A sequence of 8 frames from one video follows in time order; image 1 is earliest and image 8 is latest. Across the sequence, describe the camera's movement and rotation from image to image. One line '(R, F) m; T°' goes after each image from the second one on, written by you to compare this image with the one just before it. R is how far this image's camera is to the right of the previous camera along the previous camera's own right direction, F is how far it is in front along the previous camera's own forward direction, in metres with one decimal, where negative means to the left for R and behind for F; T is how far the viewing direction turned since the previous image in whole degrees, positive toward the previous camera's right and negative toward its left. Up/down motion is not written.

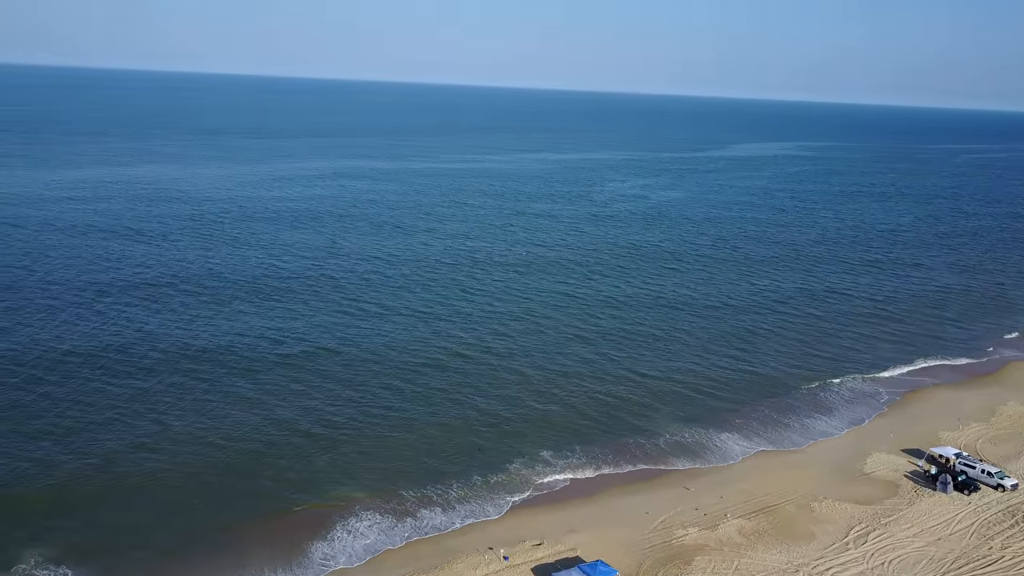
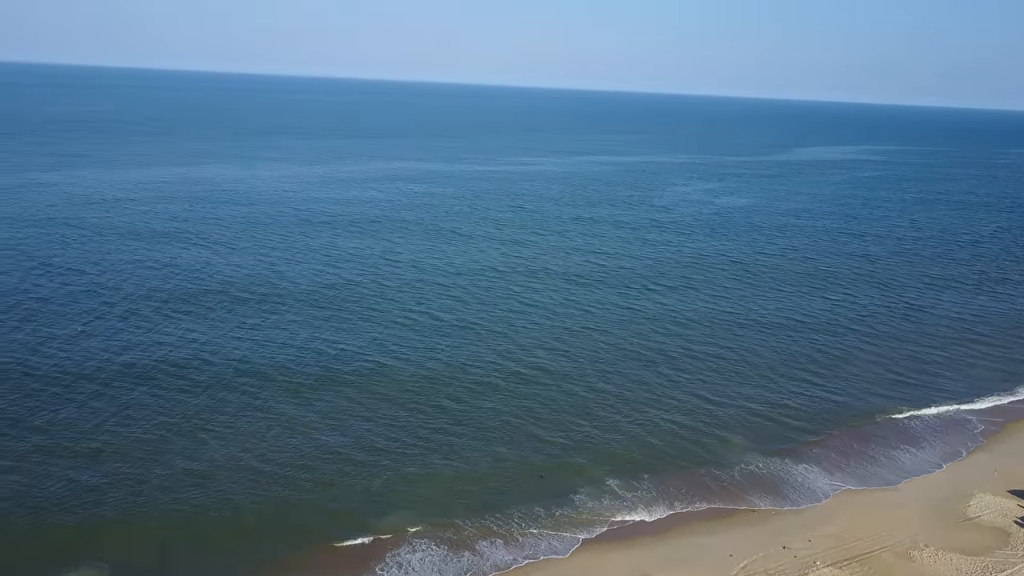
(-0.5, +2.3) m; -3°
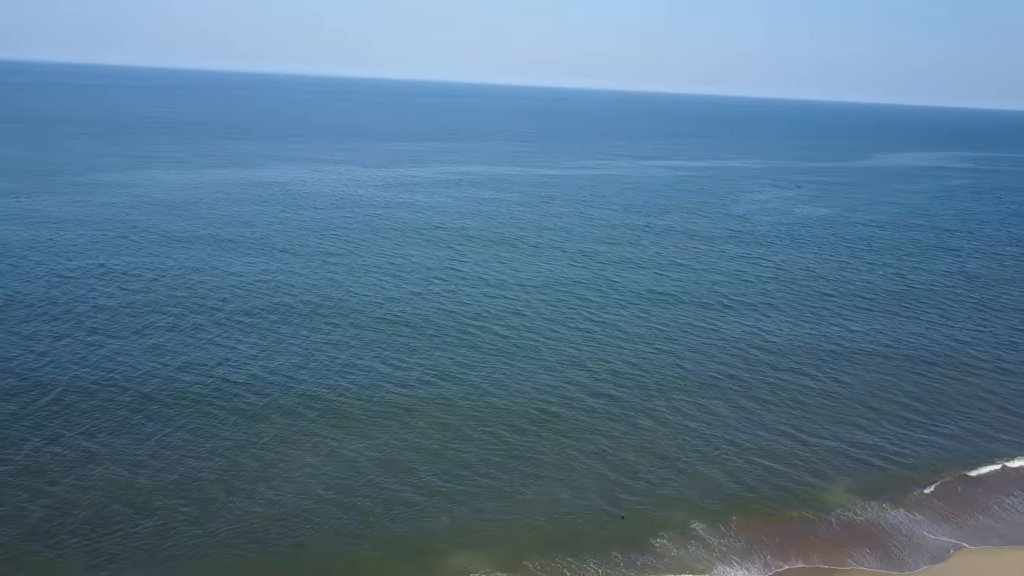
(-0.3, +2.9) m; -4°
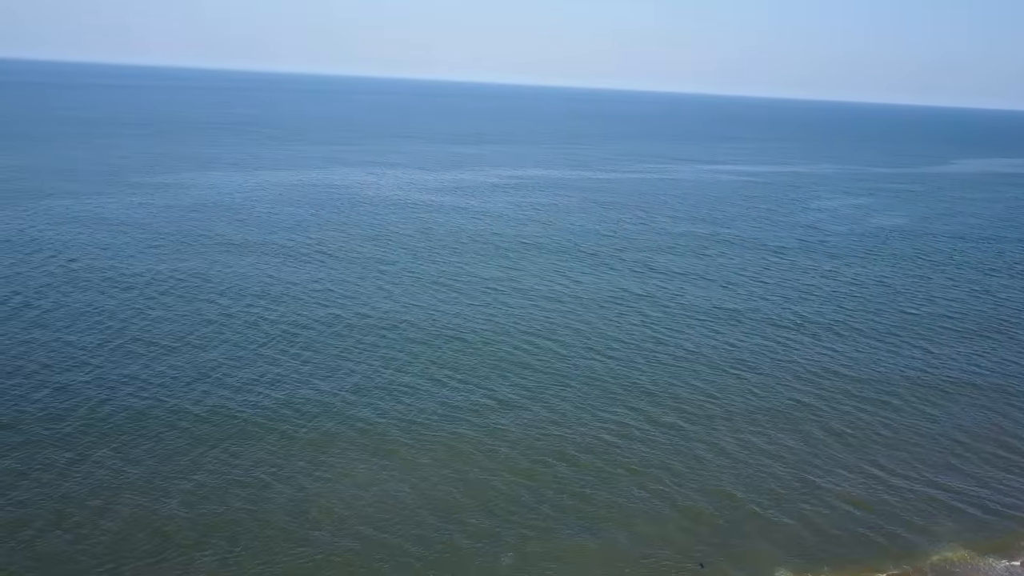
(0.0, +2.7) m; -4°
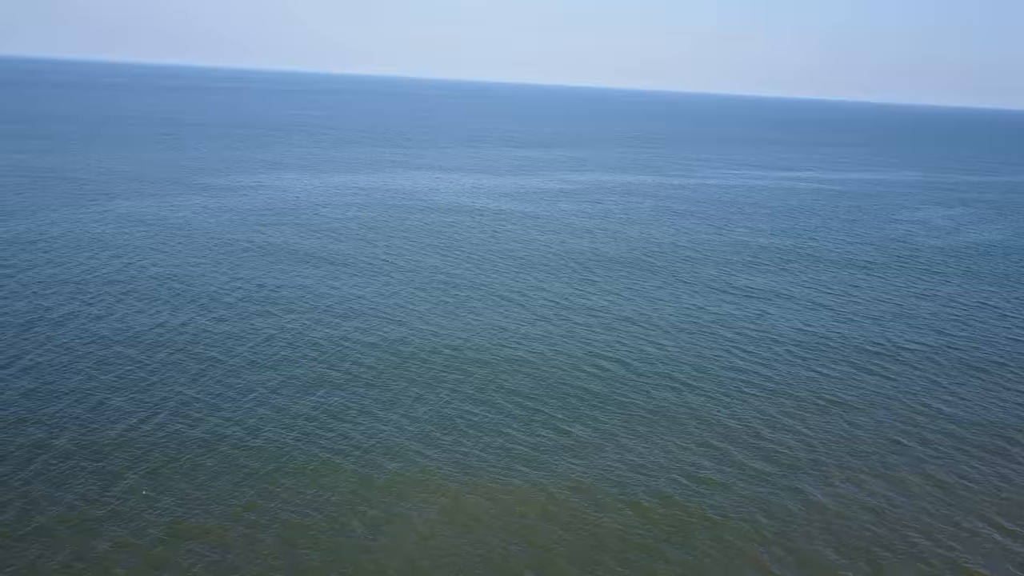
(+0.1, +3.4) m; -4°
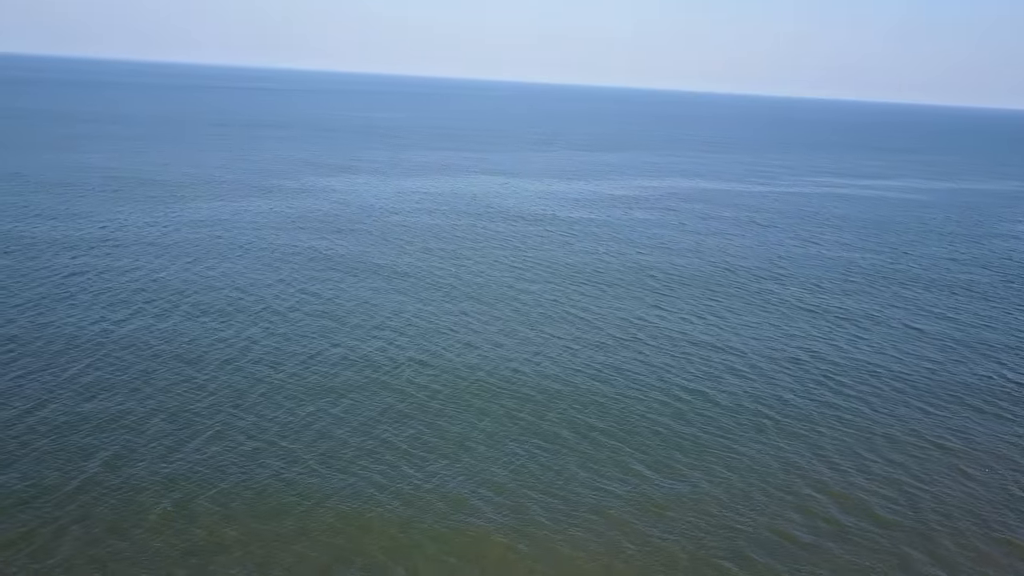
(+0.1, +3.8) m; -4°
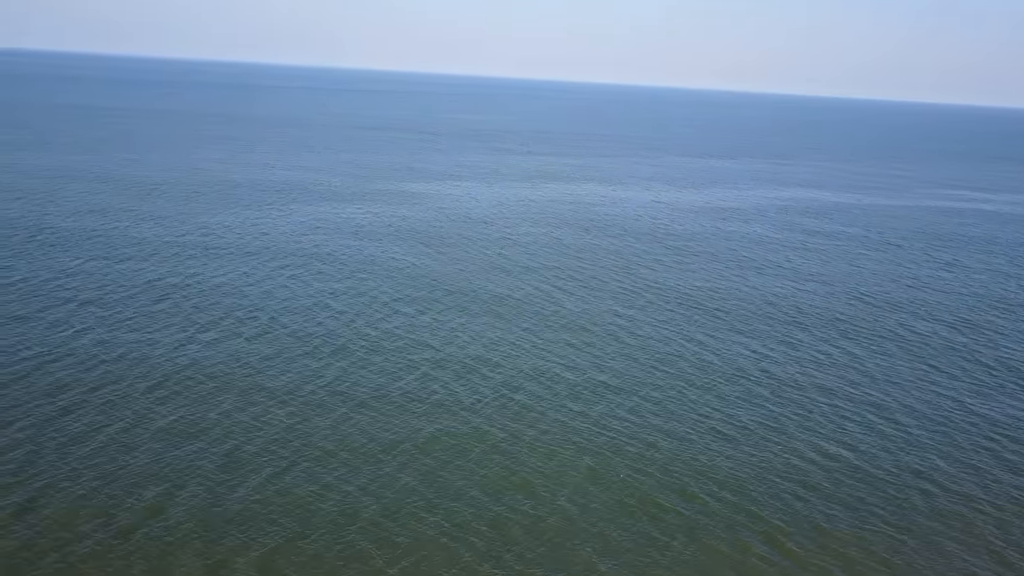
(+0.1, +5.9) m; -6°
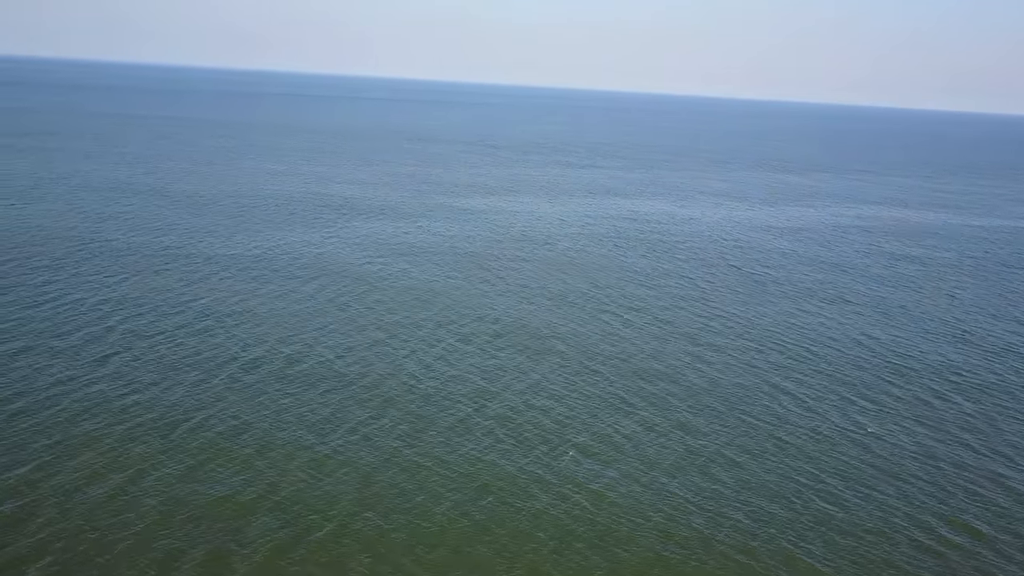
(+0.2, +5.8) m; -4°
